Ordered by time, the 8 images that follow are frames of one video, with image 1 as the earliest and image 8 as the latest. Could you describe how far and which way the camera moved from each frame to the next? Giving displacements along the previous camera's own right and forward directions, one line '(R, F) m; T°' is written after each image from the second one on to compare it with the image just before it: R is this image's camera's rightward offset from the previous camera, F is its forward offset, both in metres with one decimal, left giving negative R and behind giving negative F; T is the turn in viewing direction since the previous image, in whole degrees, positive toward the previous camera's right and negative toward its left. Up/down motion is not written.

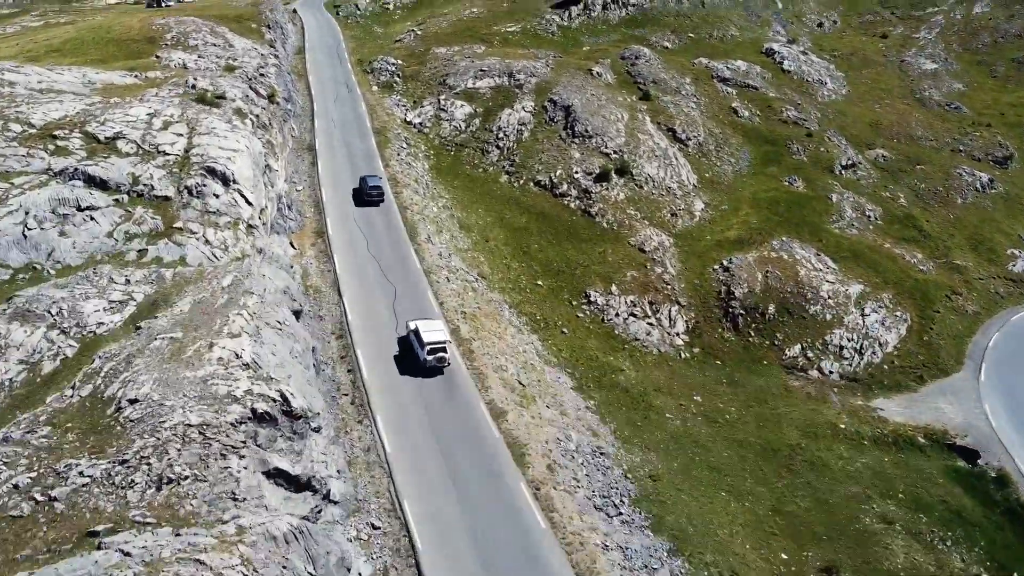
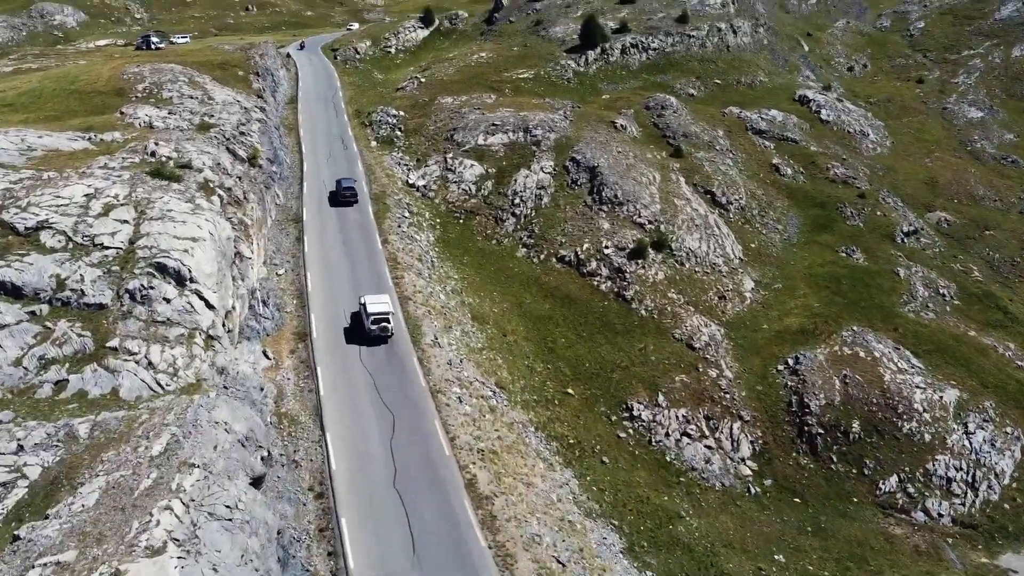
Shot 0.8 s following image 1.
(-1.0, +7.8) m; 0°
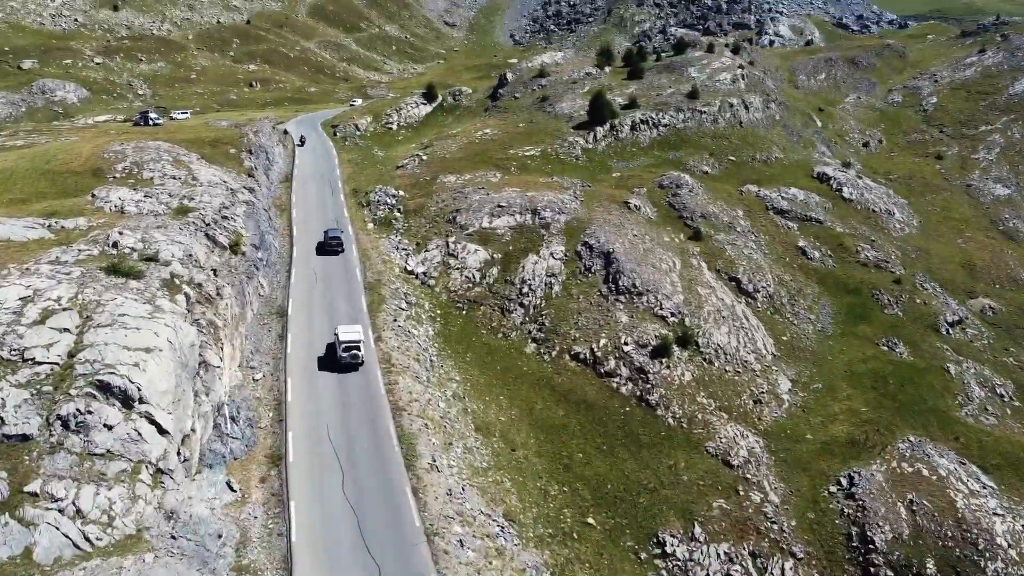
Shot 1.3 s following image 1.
(-0.3, +4.7) m; 0°
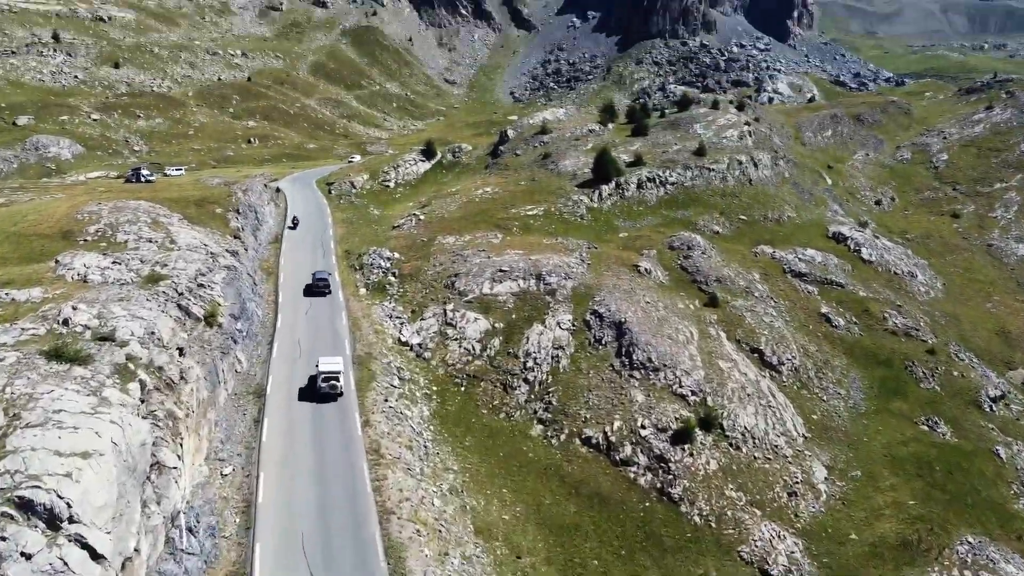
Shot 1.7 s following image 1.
(-0.2, +3.9) m; 0°
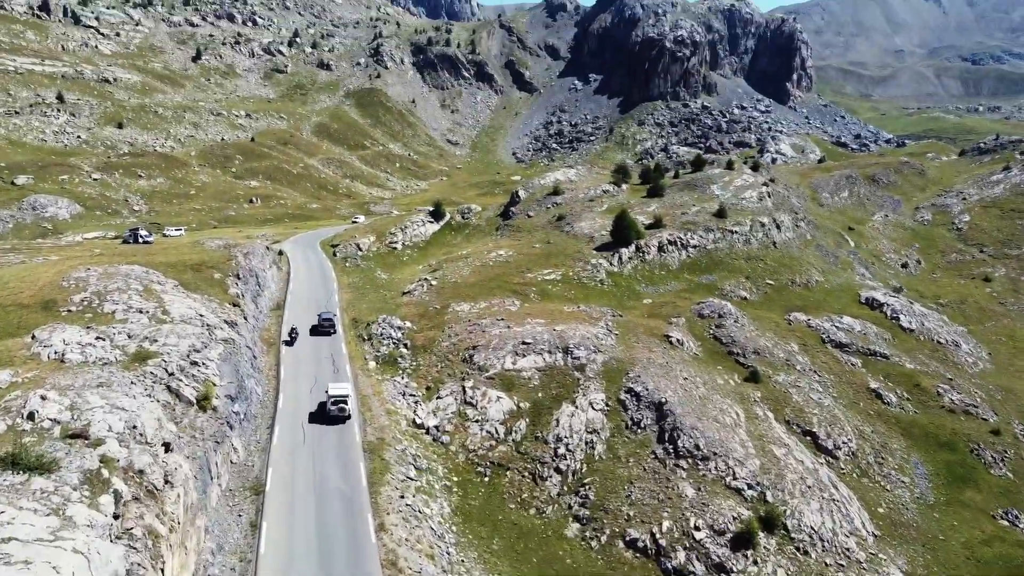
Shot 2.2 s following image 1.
(-1.4, +4.2) m; 0°
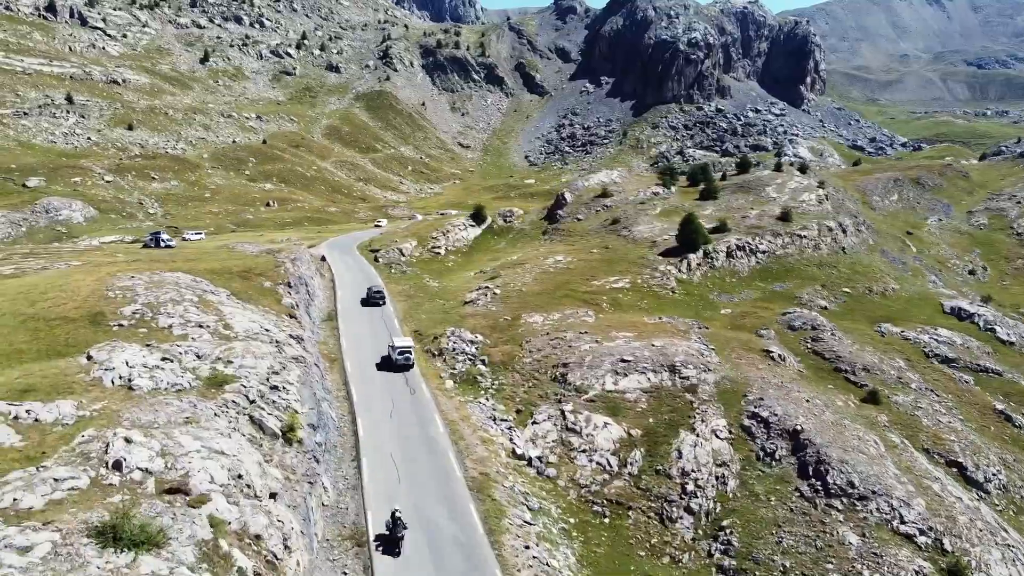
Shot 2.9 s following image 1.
(-4.9, +4.8) m; 0°
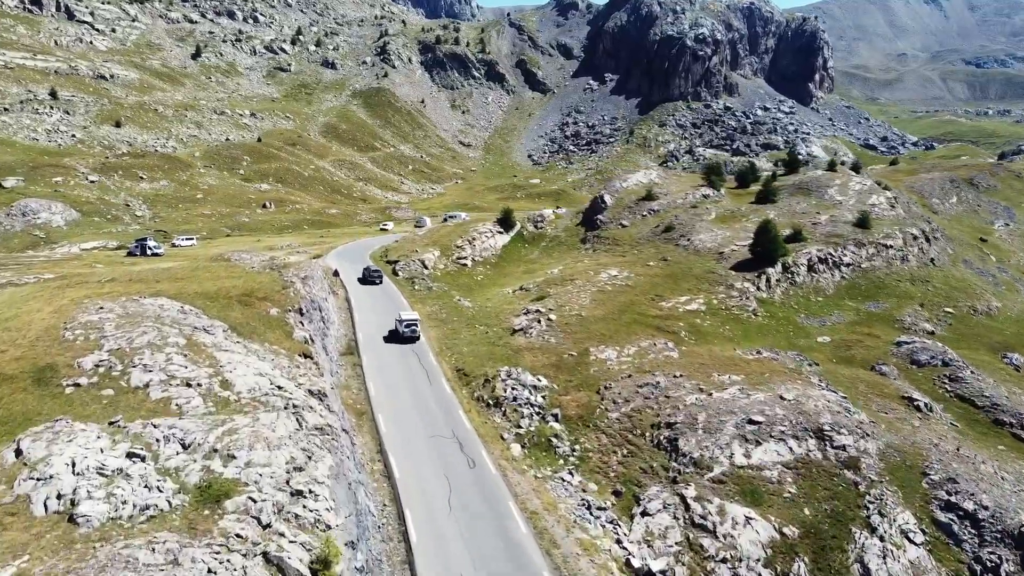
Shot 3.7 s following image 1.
(-3.7, +10.1) m; 0°
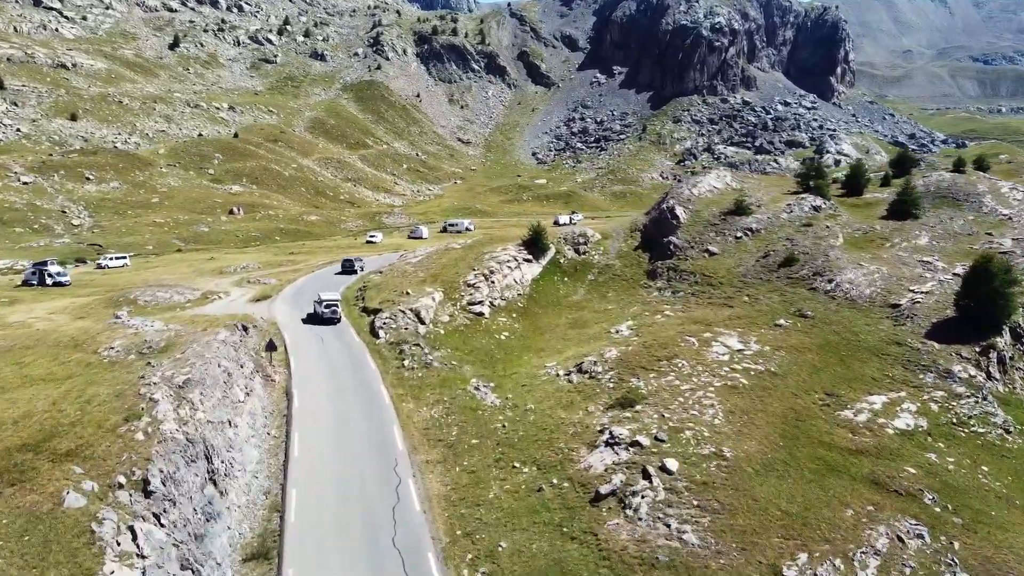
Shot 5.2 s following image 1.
(-2.4, +23.1) m; 0°
